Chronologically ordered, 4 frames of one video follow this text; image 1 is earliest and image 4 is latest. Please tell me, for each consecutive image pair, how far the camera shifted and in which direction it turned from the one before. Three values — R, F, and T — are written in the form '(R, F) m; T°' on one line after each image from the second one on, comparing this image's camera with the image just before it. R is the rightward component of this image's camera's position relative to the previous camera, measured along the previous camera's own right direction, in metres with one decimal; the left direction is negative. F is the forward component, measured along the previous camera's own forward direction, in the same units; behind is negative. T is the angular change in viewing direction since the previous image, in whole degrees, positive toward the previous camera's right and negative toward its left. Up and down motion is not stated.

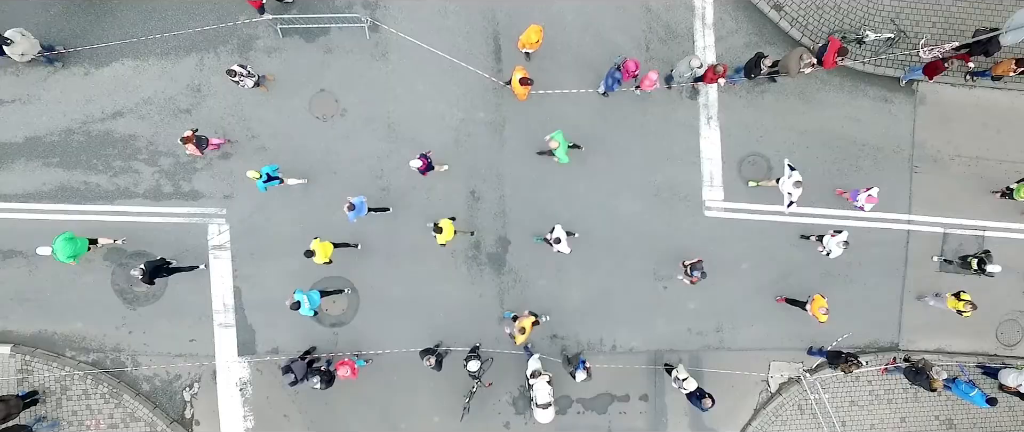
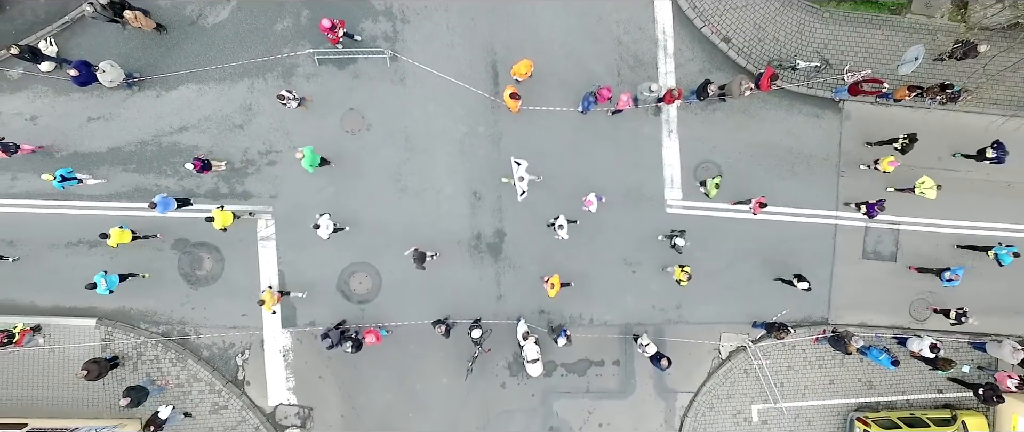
(+0.3, -2.3) m; -1°
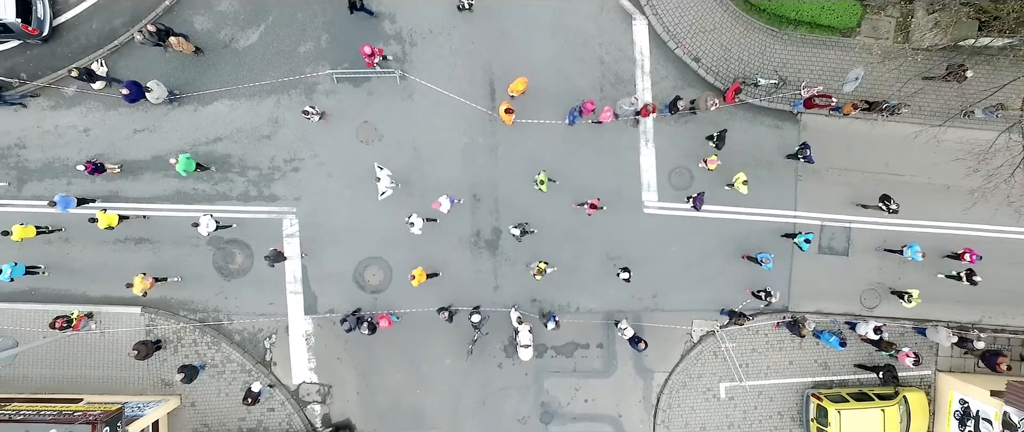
(+0.3, -1.7) m; 0°
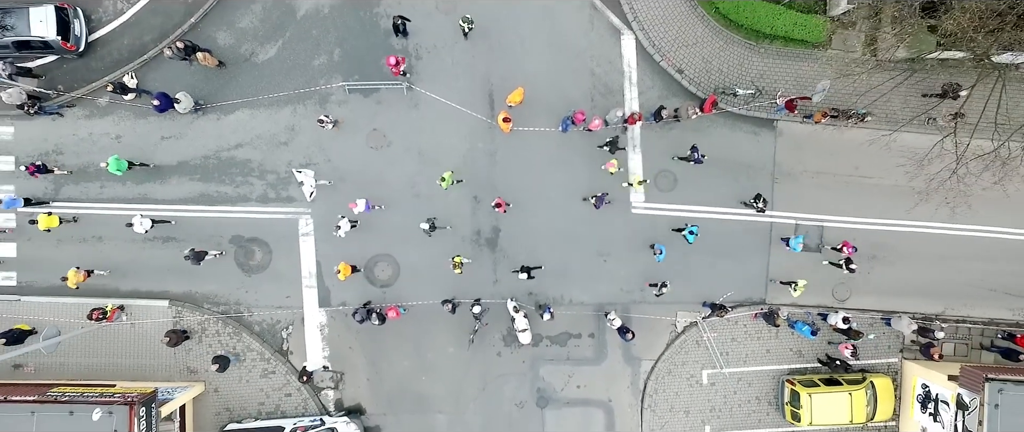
(+0.2, -1.3) m; 0°
